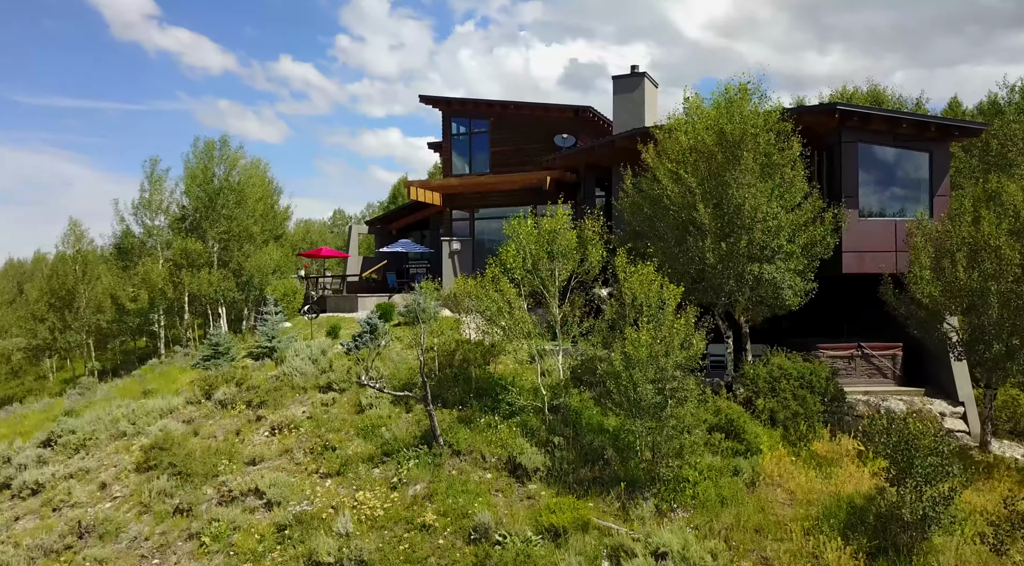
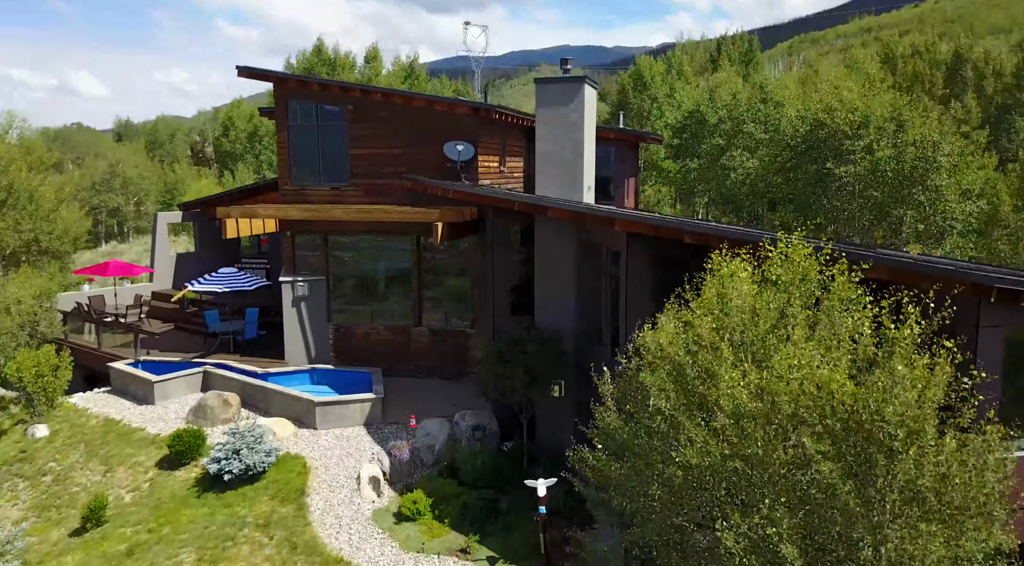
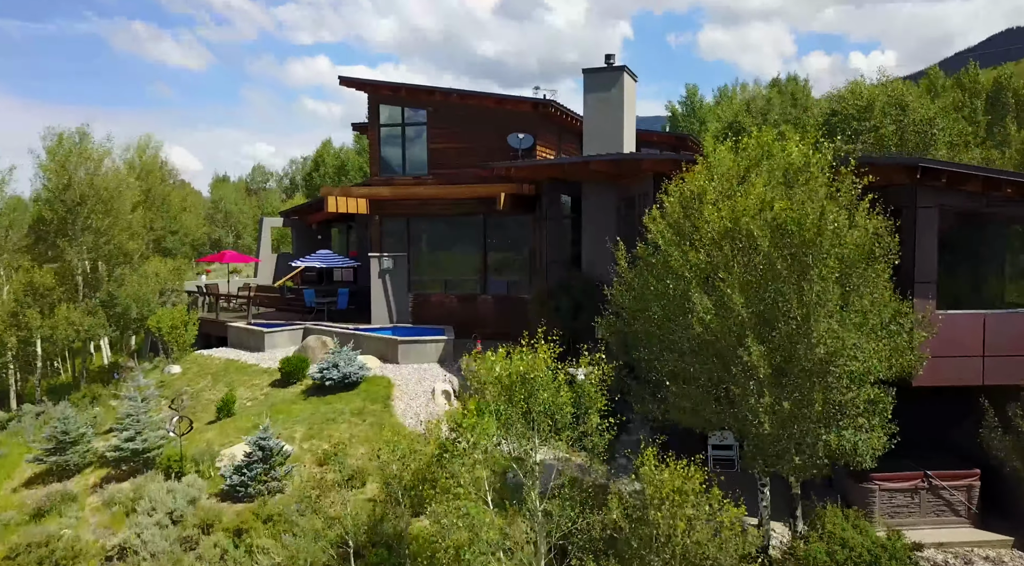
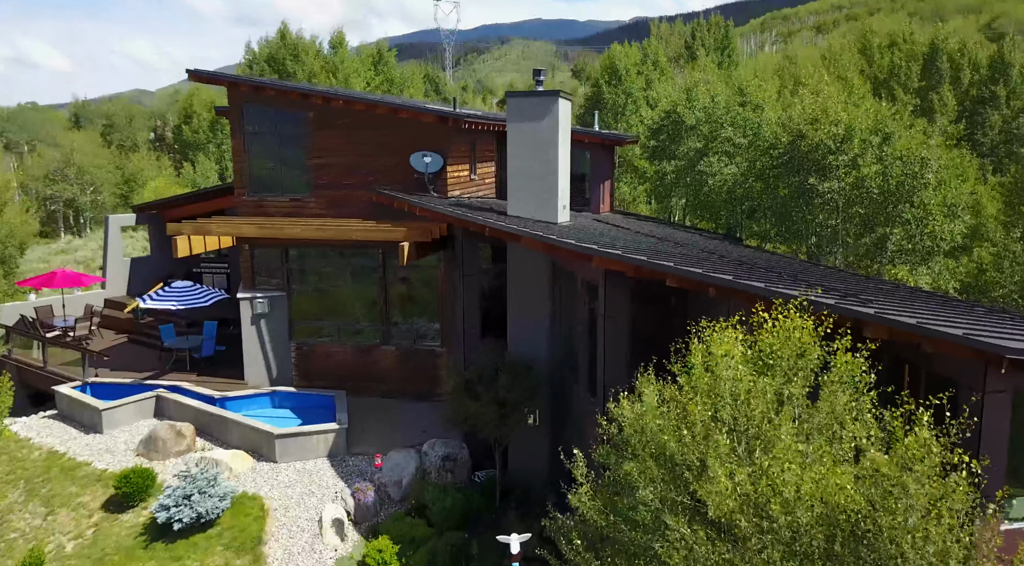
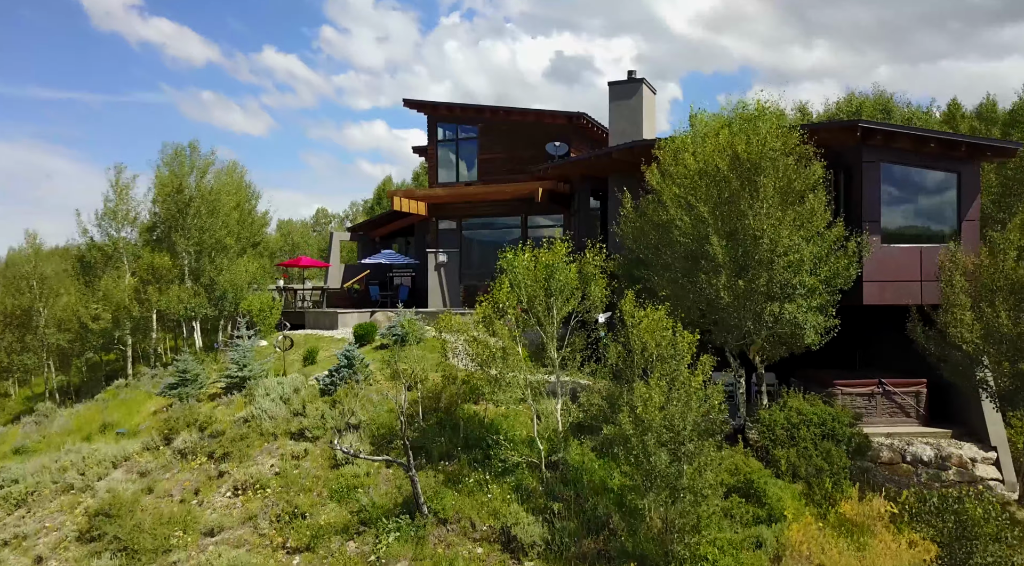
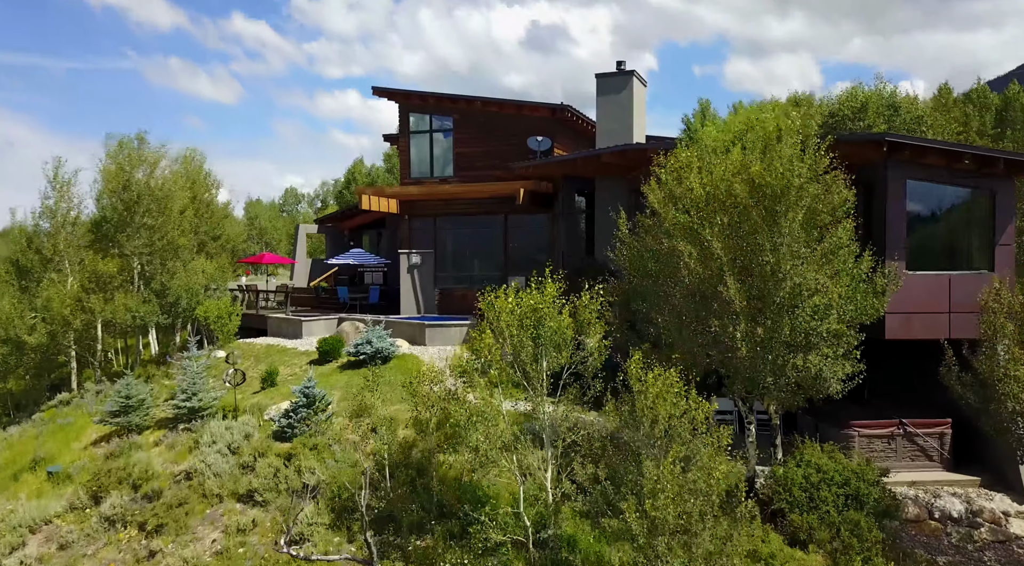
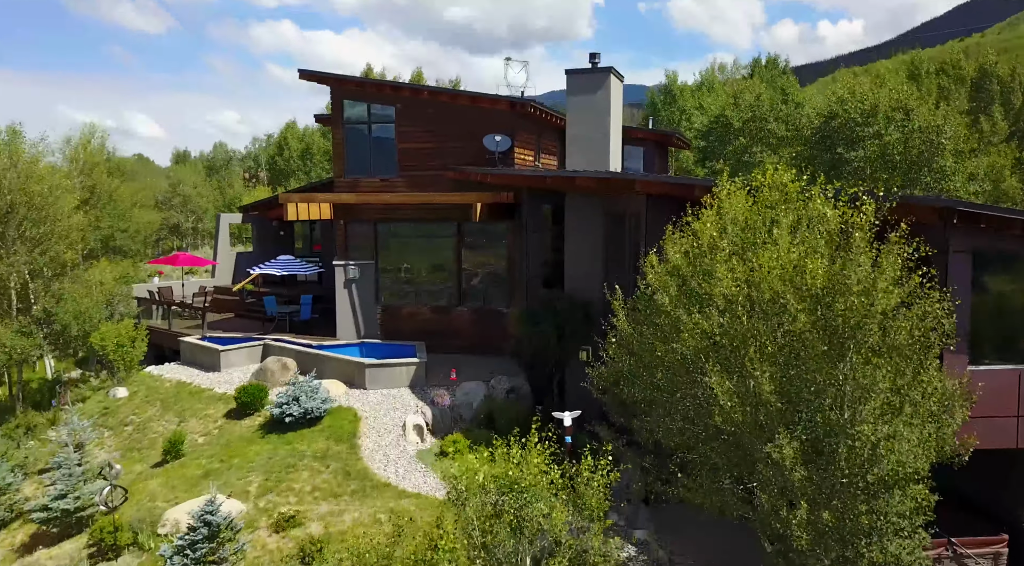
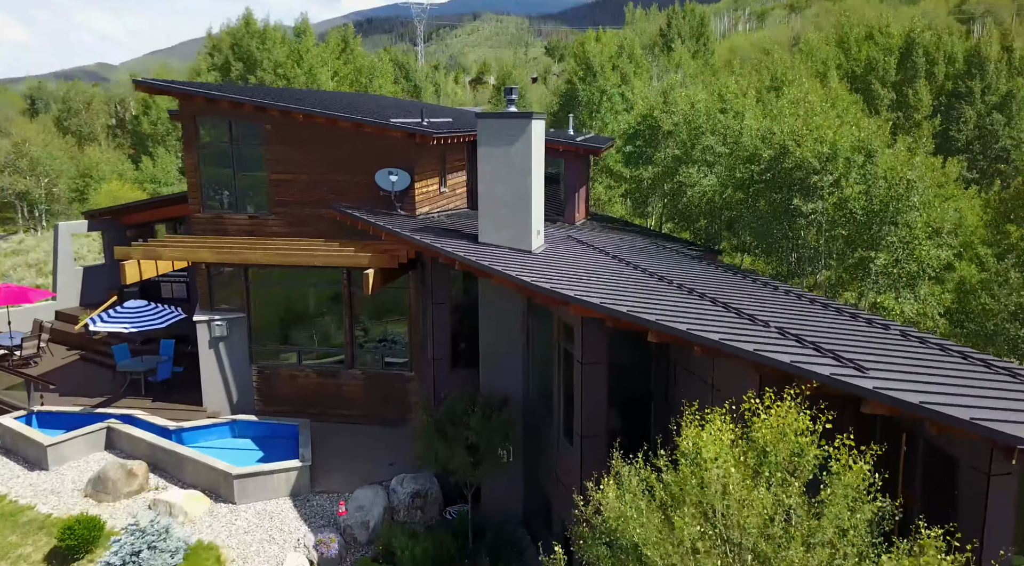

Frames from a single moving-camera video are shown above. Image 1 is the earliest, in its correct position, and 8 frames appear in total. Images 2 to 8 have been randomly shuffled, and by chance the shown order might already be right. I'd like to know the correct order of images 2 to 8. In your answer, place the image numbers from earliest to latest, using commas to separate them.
5, 6, 3, 7, 2, 4, 8
